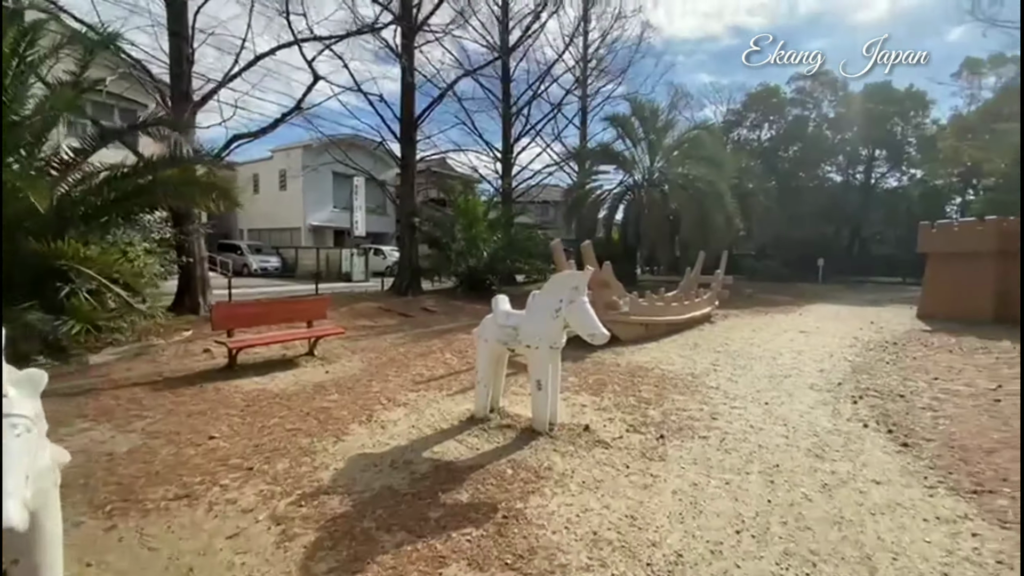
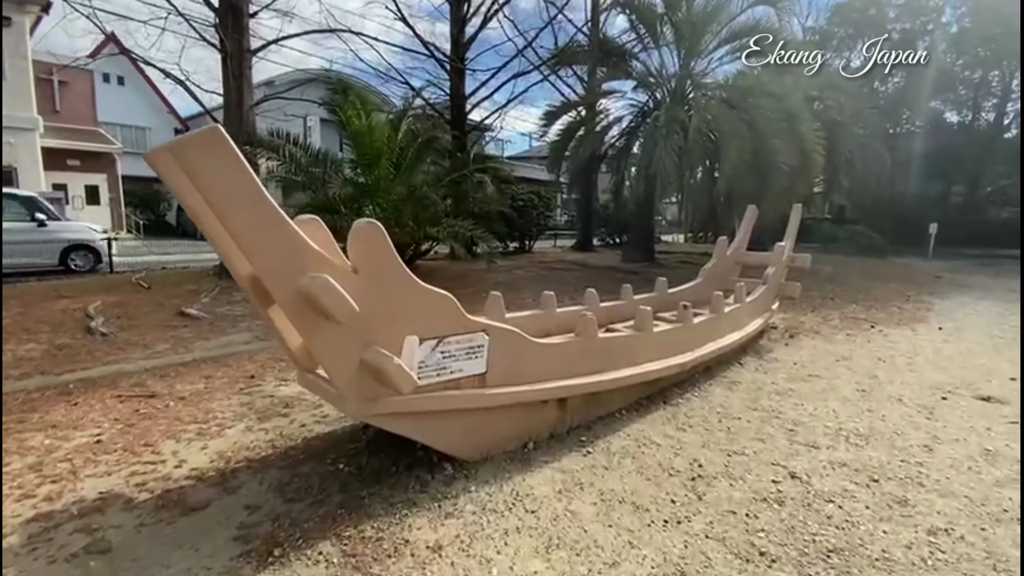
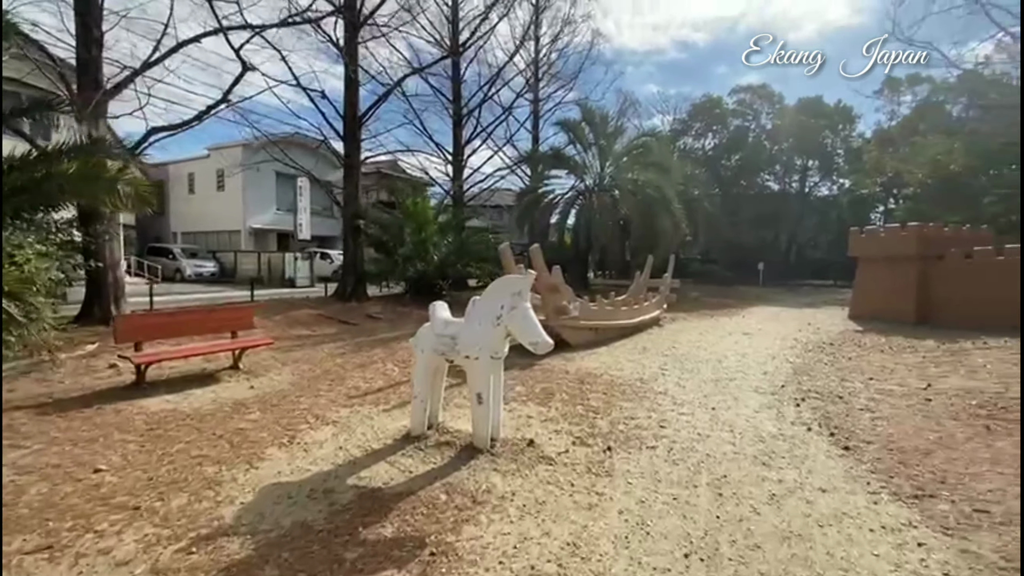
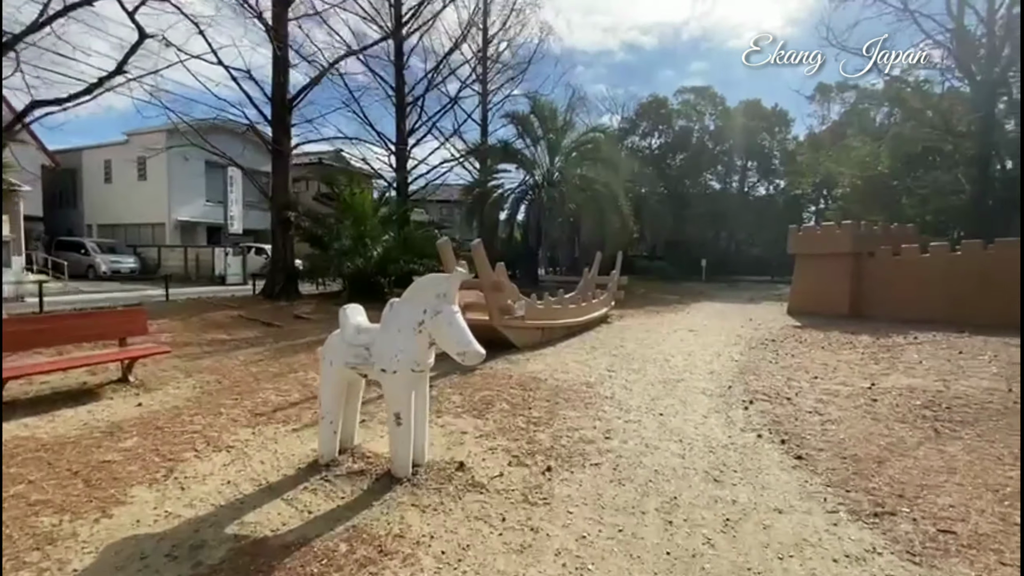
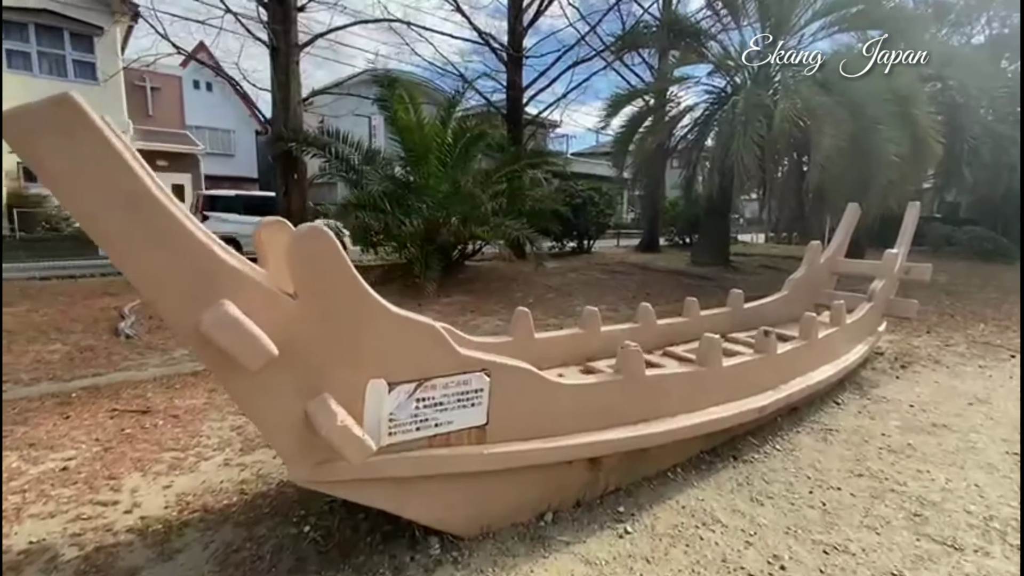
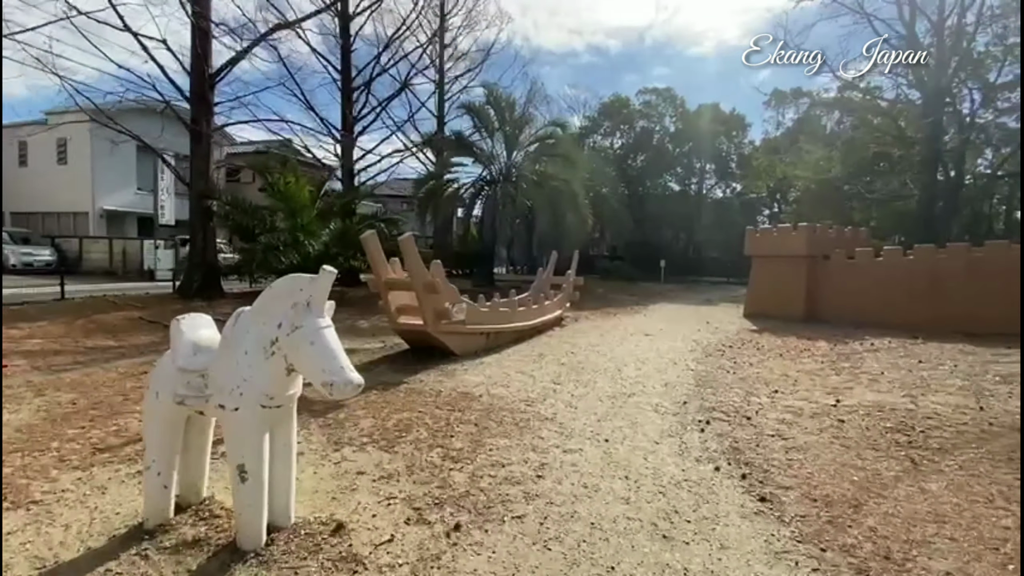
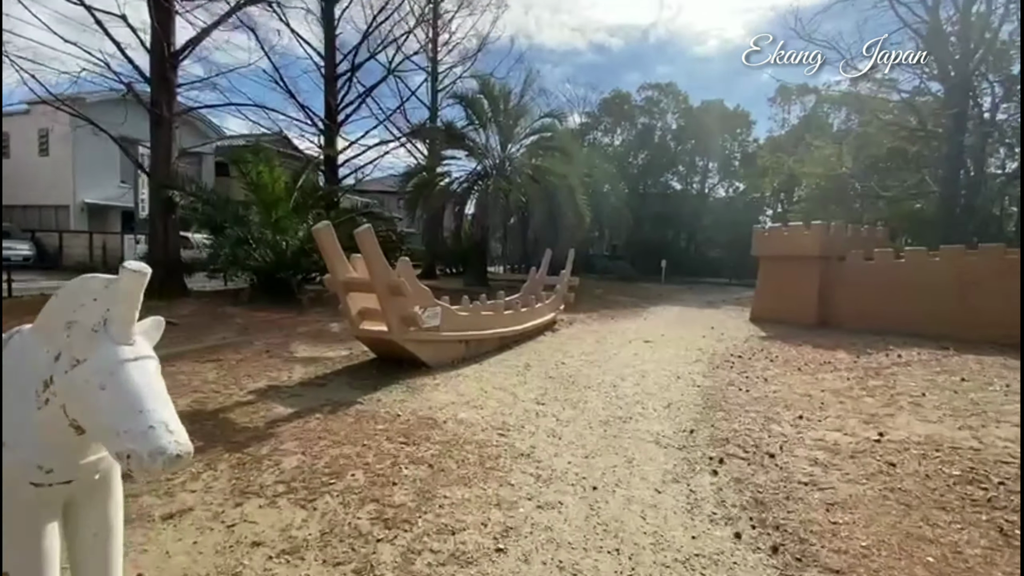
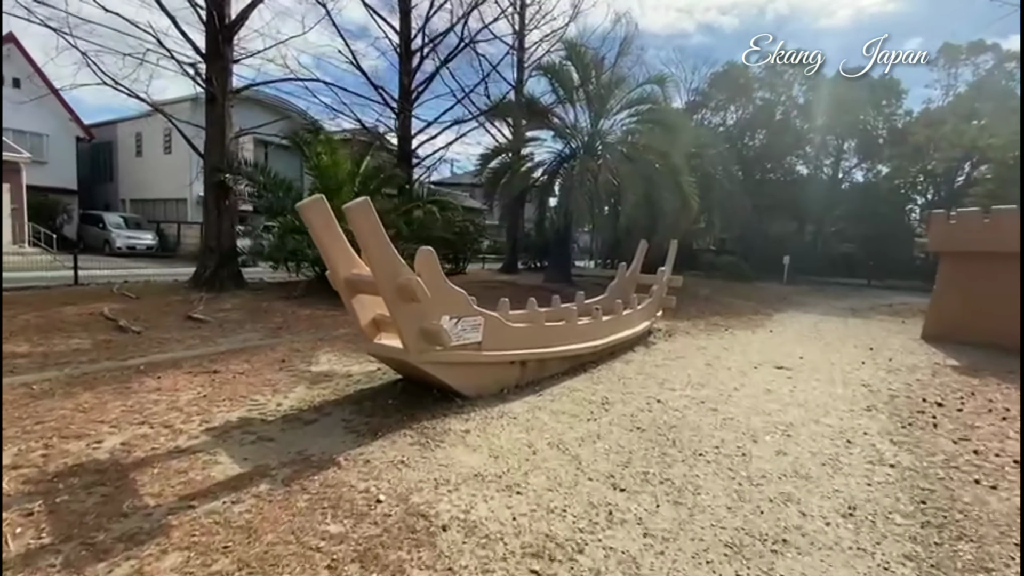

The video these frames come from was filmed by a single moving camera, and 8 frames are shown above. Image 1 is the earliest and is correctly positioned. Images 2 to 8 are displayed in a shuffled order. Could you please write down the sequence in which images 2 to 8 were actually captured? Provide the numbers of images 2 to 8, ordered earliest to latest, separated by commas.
3, 4, 6, 7, 8, 2, 5
